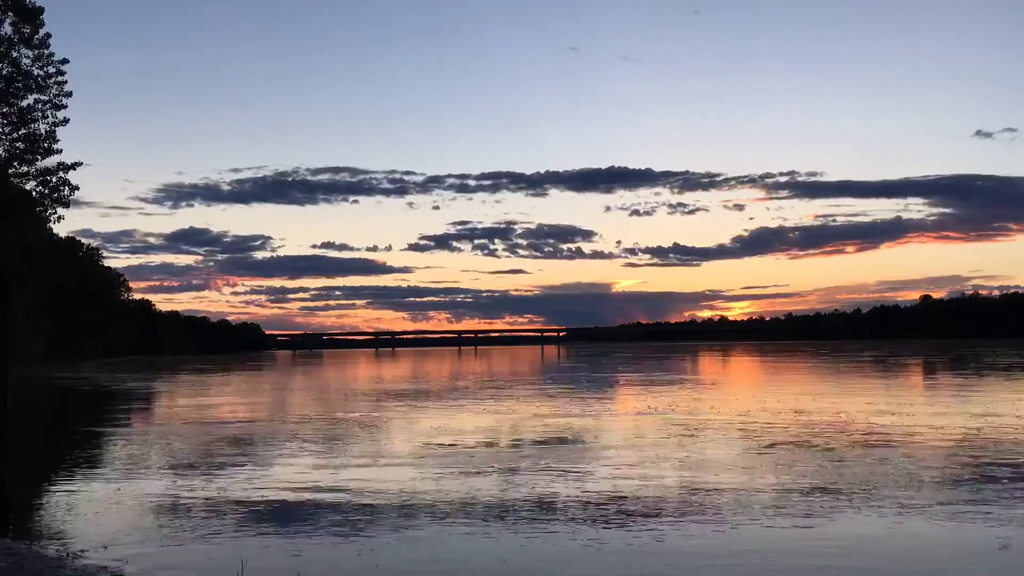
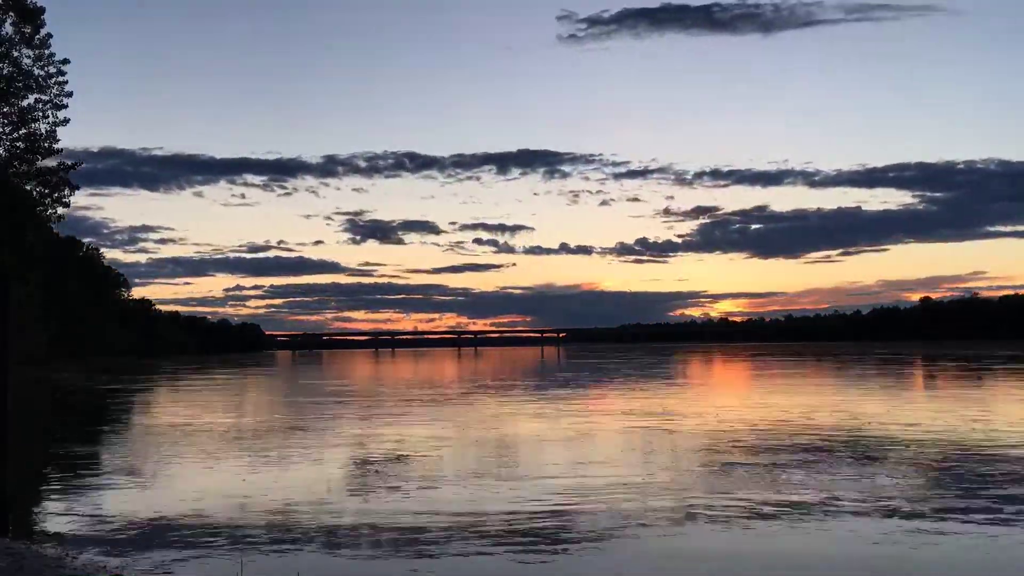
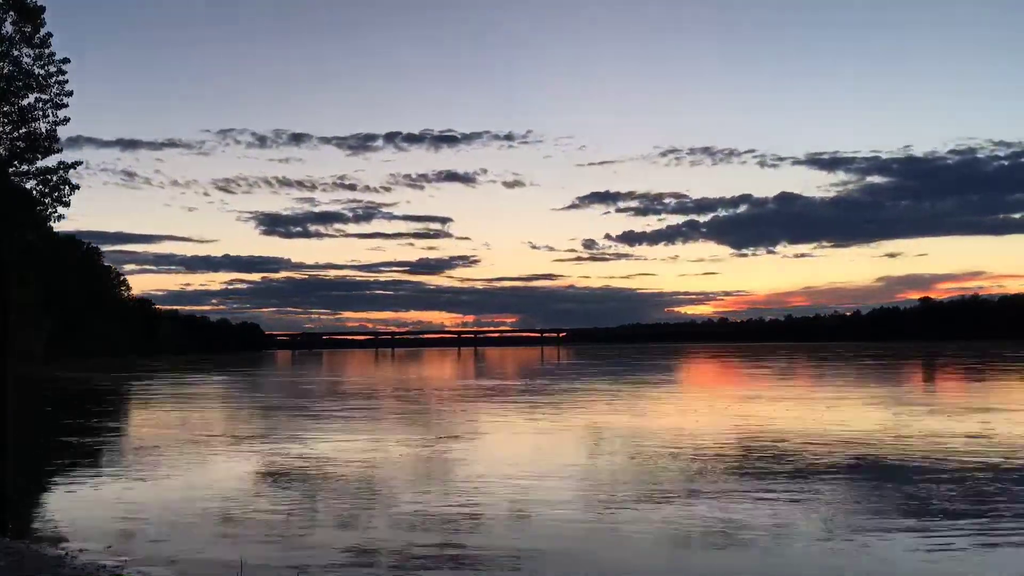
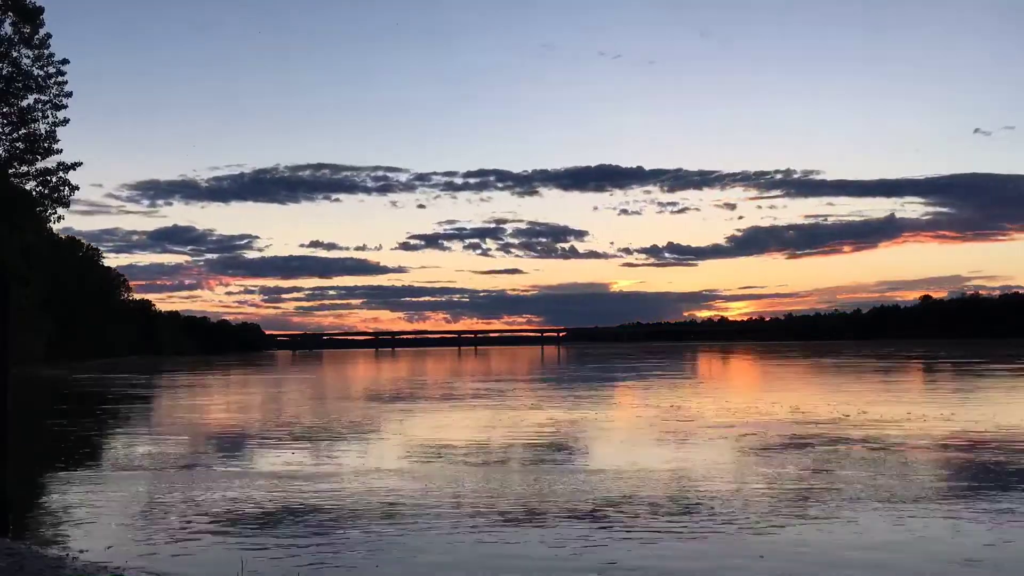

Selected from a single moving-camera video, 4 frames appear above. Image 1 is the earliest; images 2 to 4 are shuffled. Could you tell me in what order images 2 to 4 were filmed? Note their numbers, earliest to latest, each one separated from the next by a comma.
4, 2, 3
